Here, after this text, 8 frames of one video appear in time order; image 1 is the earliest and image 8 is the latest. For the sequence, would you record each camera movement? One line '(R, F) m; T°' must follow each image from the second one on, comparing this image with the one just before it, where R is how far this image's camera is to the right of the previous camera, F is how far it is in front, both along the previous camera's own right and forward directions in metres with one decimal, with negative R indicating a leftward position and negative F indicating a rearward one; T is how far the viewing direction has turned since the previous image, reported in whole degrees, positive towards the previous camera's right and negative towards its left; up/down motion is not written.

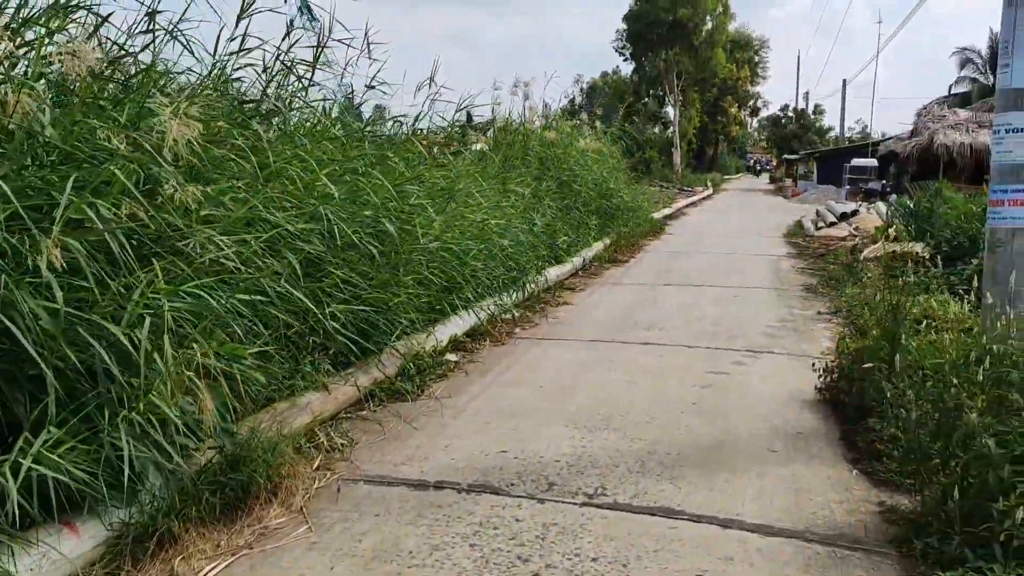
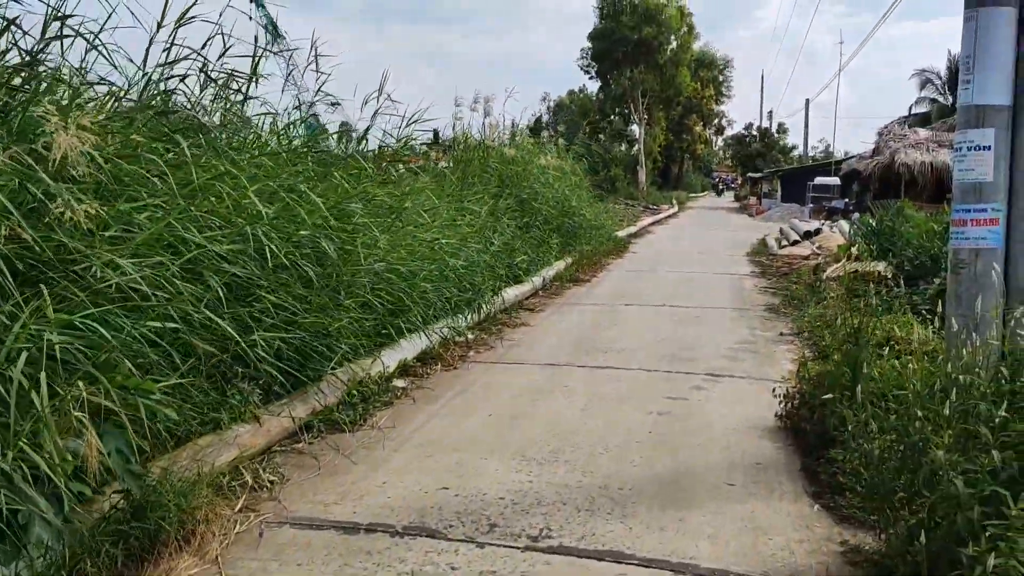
(+0.1, +0.2) m; +2°
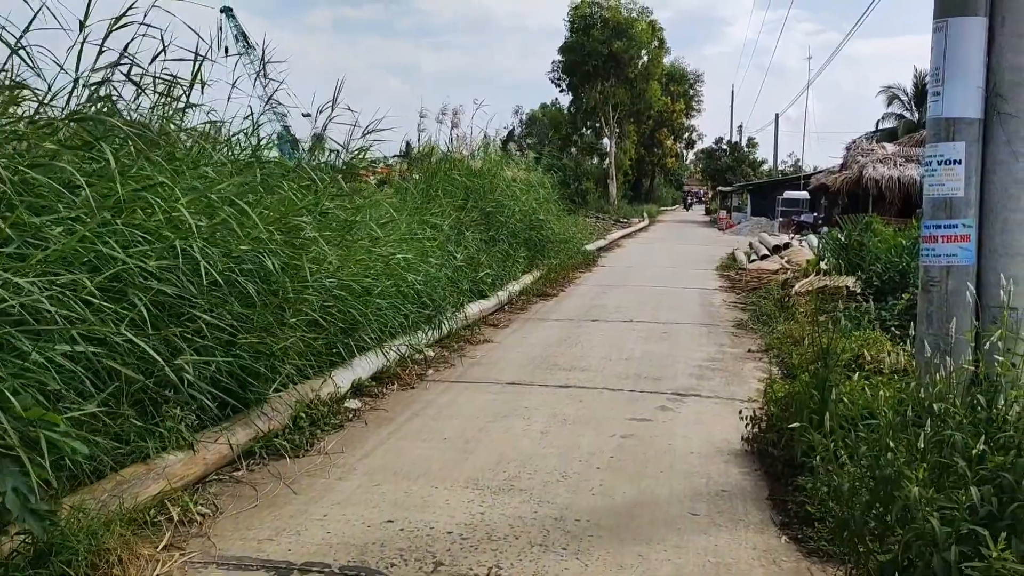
(+0.1, +0.2) m; +2°
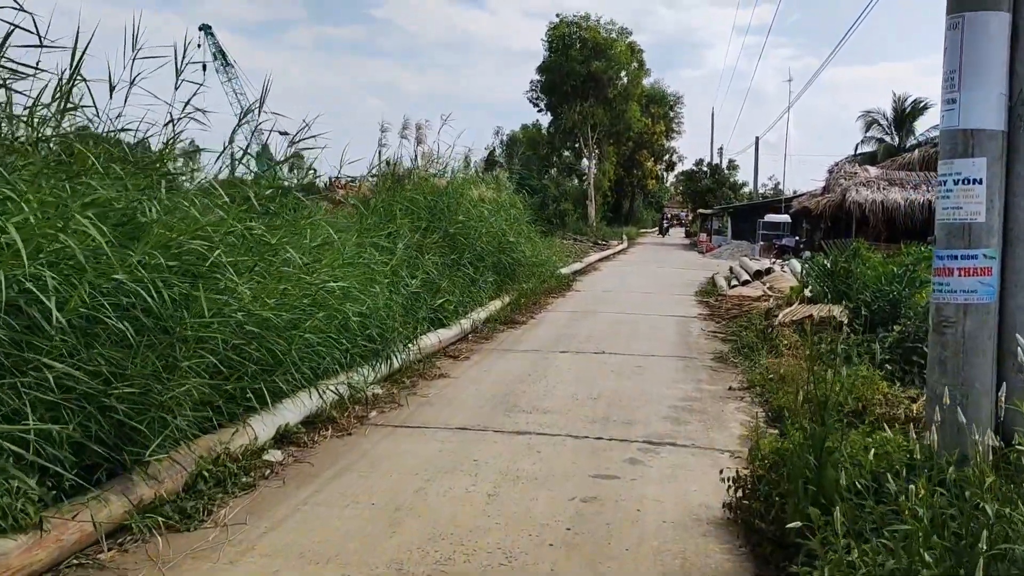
(+0.1, +0.5) m; +1°
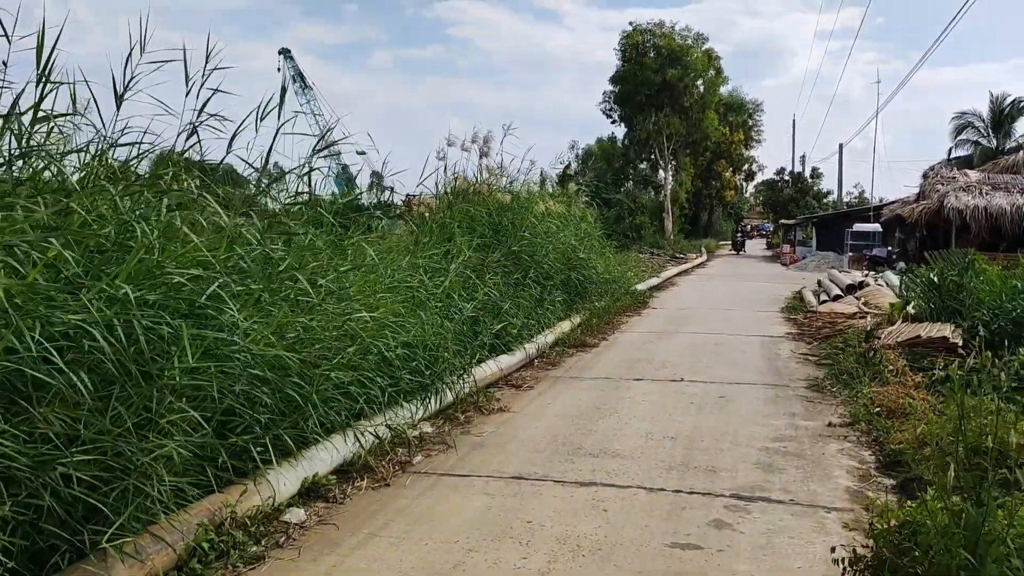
(+0.1, +0.6) m; -5°
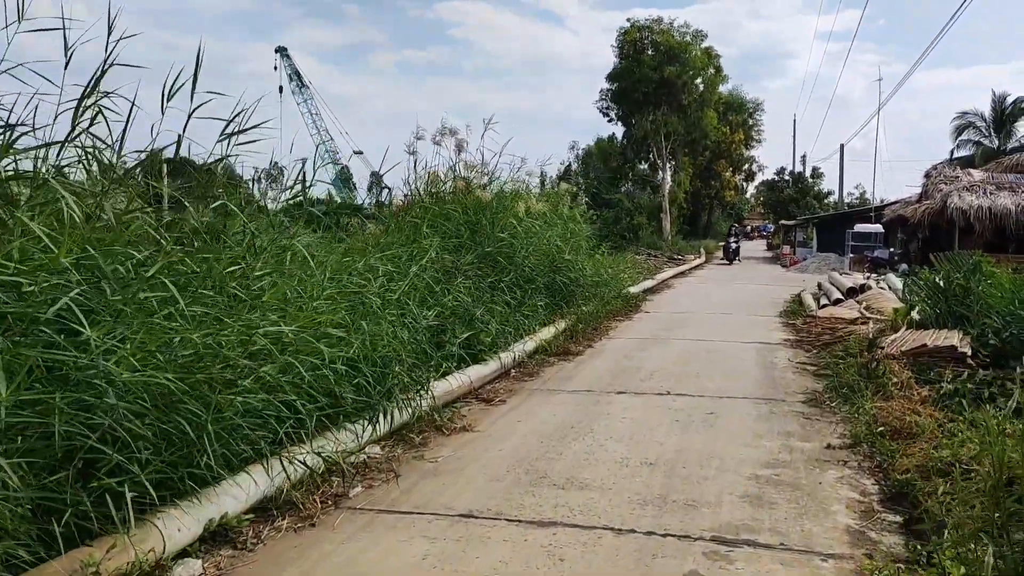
(+0.2, +0.5) m; 0°
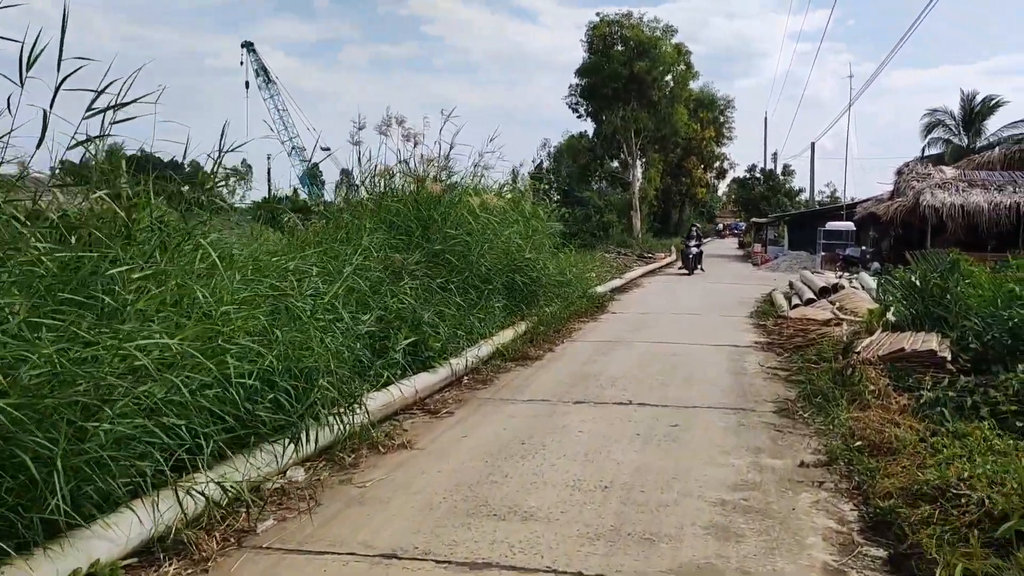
(+0.1, +0.4) m; +2°
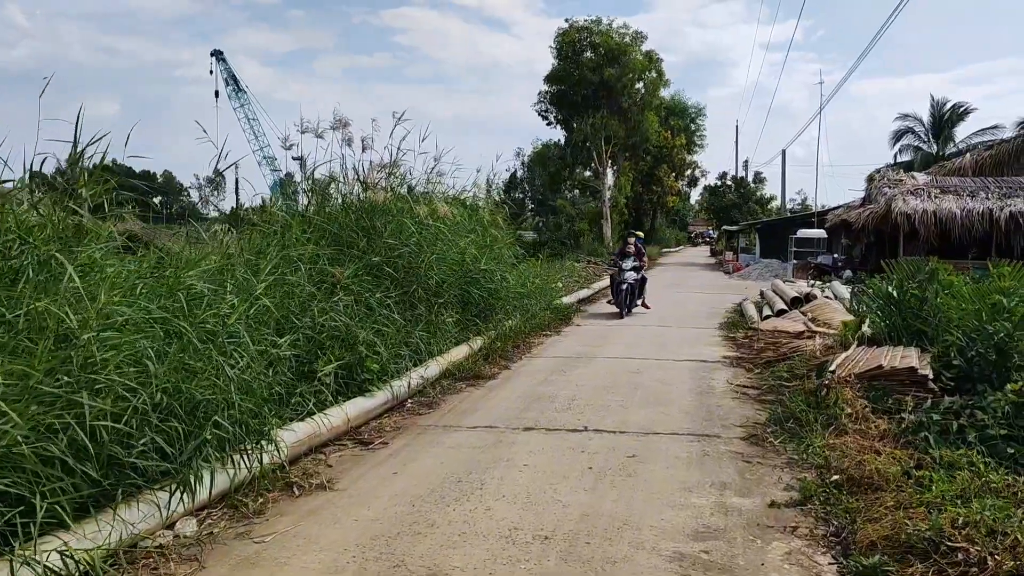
(+0.2, +0.5) m; +2°
